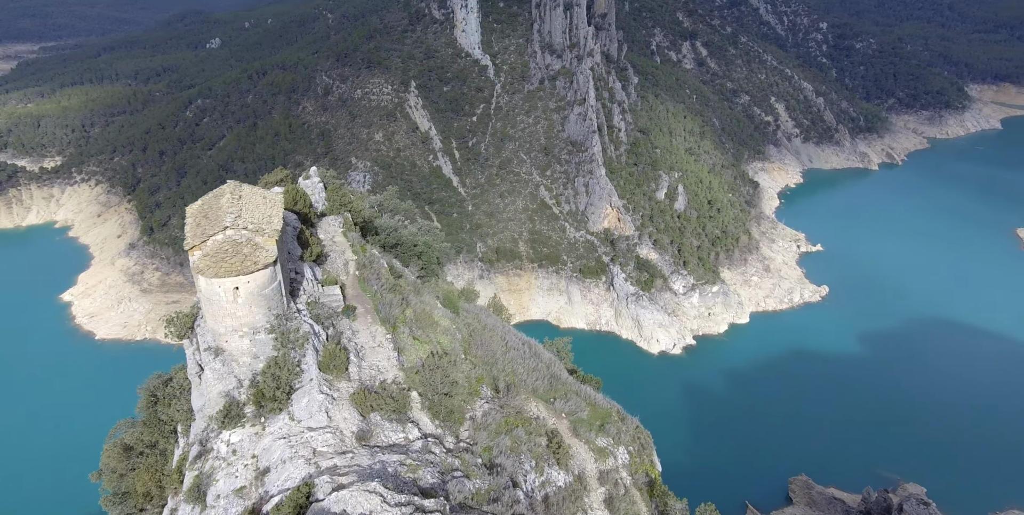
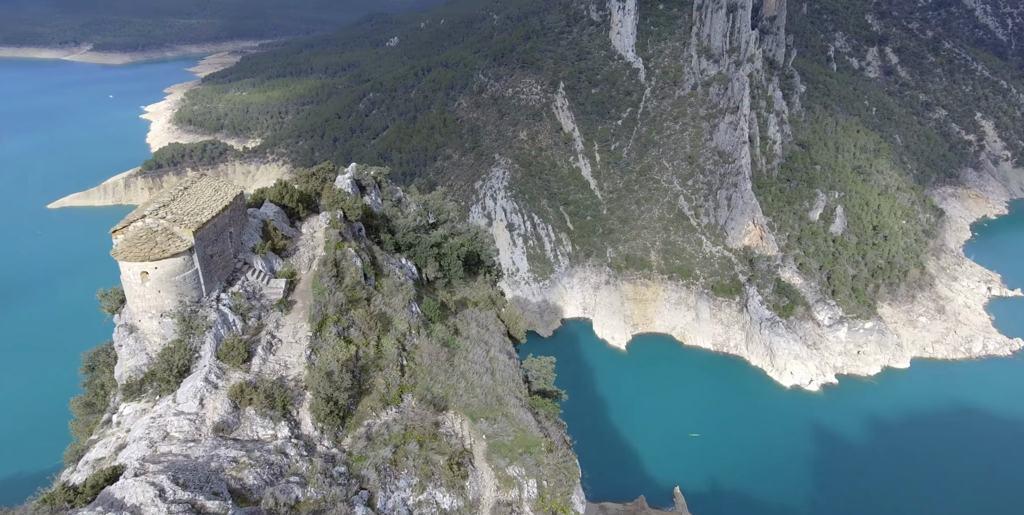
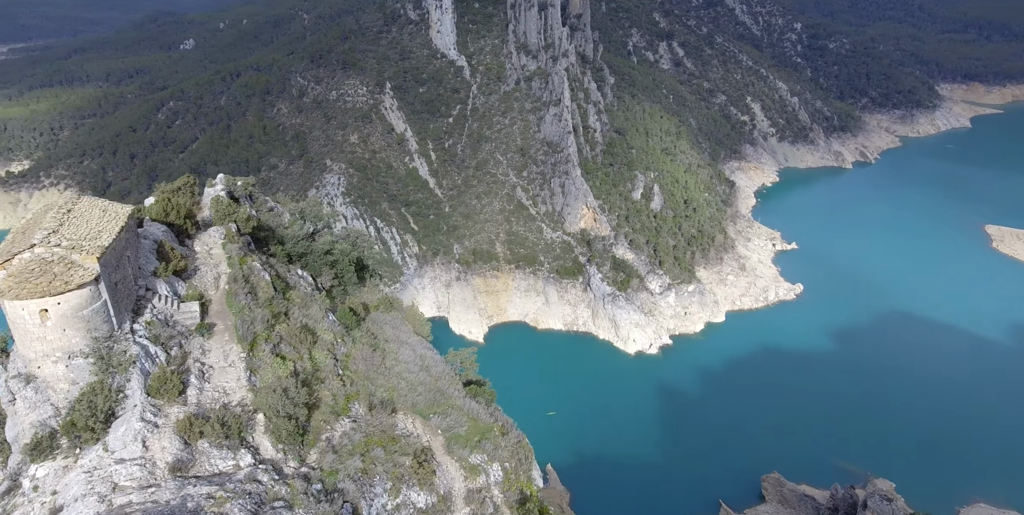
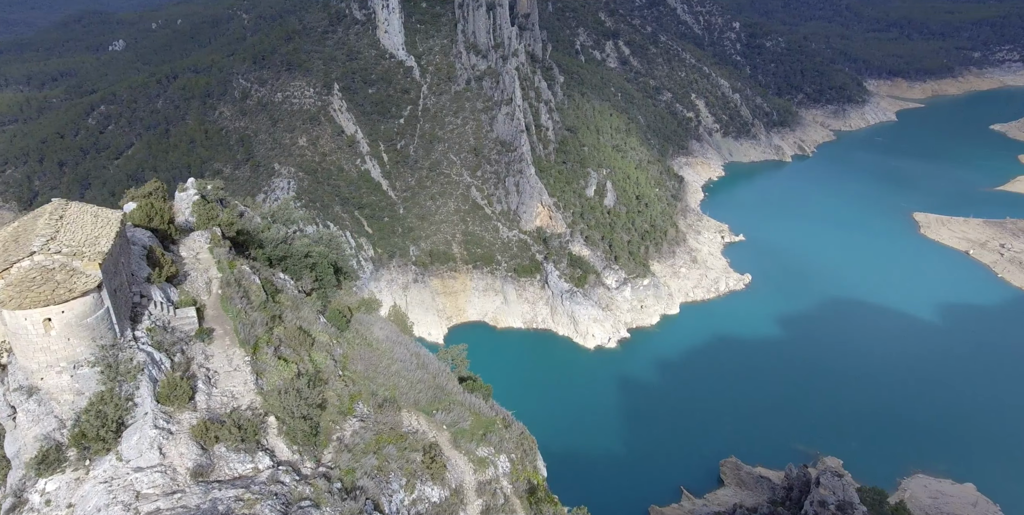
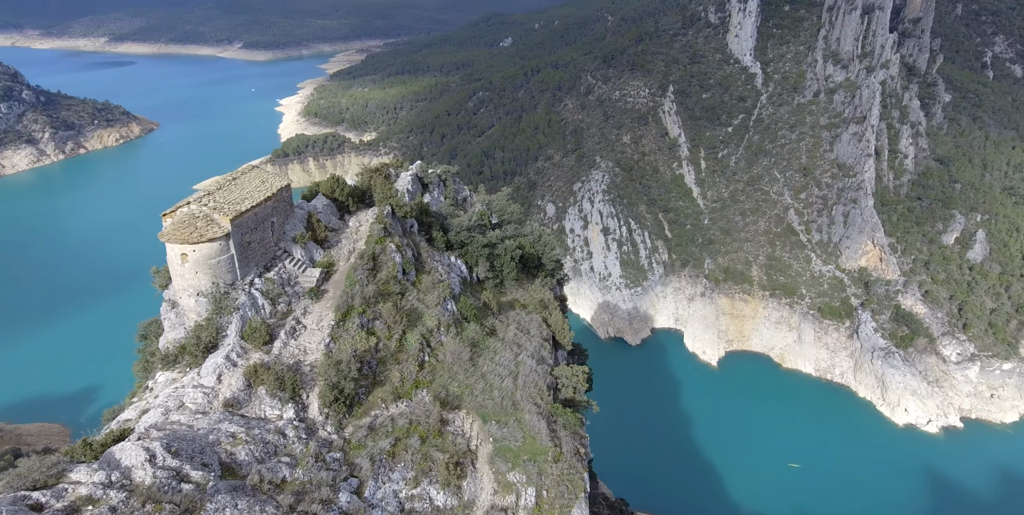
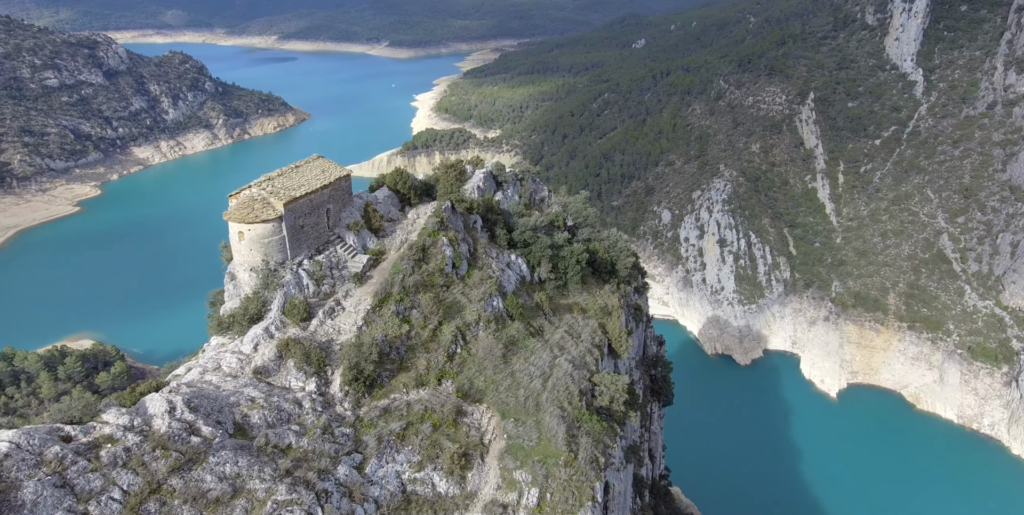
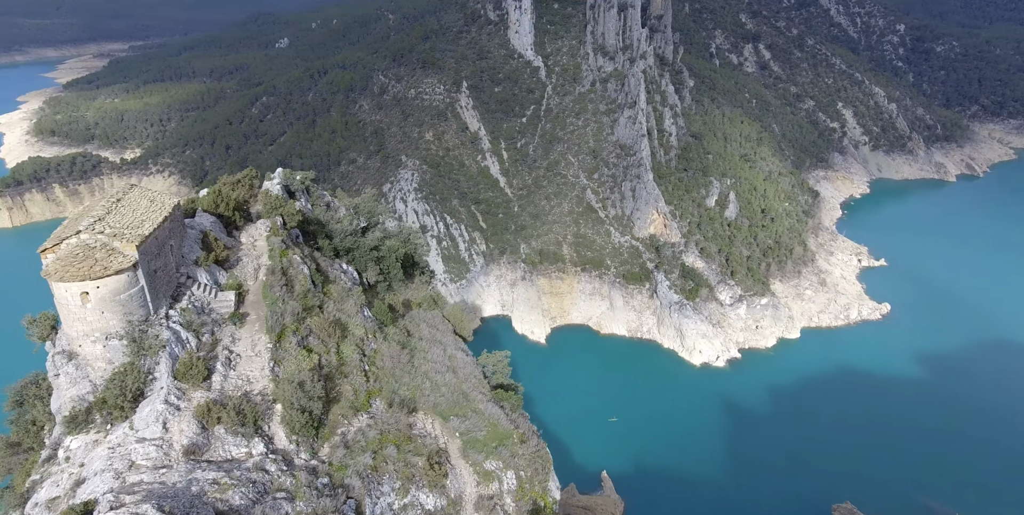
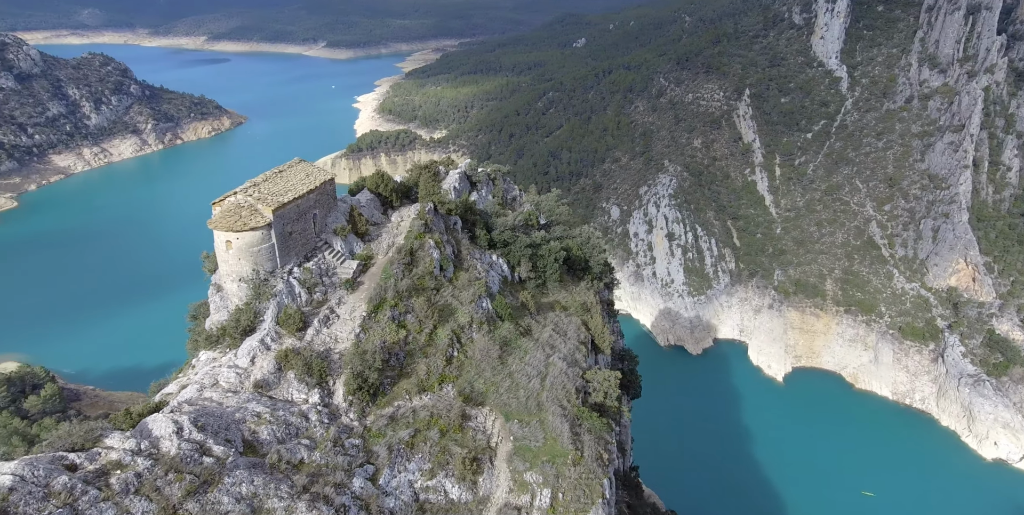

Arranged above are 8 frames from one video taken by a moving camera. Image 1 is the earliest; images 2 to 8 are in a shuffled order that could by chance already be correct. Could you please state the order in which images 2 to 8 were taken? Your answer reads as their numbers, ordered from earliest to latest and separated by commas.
4, 3, 7, 2, 5, 8, 6
